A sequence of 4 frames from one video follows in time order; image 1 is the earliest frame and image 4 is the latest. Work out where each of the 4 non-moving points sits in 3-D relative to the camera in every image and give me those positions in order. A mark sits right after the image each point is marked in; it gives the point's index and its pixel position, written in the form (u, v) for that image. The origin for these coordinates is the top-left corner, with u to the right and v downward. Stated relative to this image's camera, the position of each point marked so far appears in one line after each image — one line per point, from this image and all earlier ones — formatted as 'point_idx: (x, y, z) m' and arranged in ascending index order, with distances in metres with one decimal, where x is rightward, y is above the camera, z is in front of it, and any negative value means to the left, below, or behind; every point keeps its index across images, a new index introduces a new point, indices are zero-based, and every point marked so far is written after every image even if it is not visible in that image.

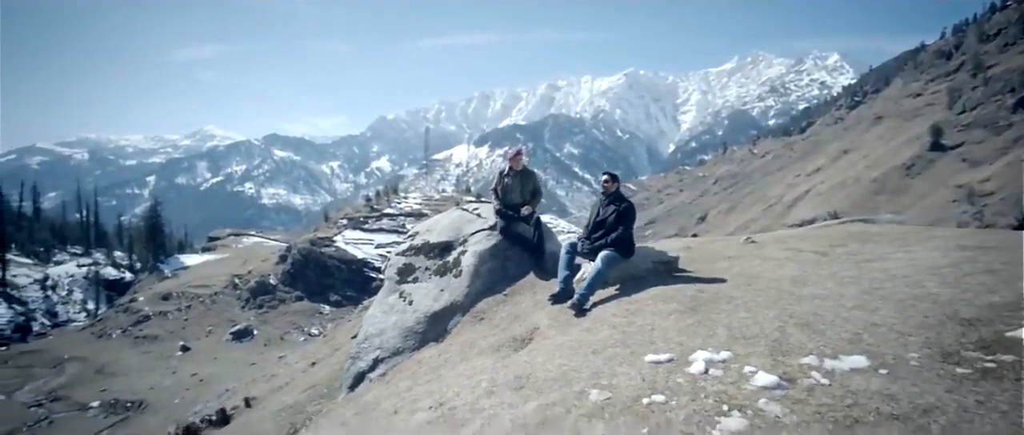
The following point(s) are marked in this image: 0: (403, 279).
0: (-3.3, -1.8, +19.8) m
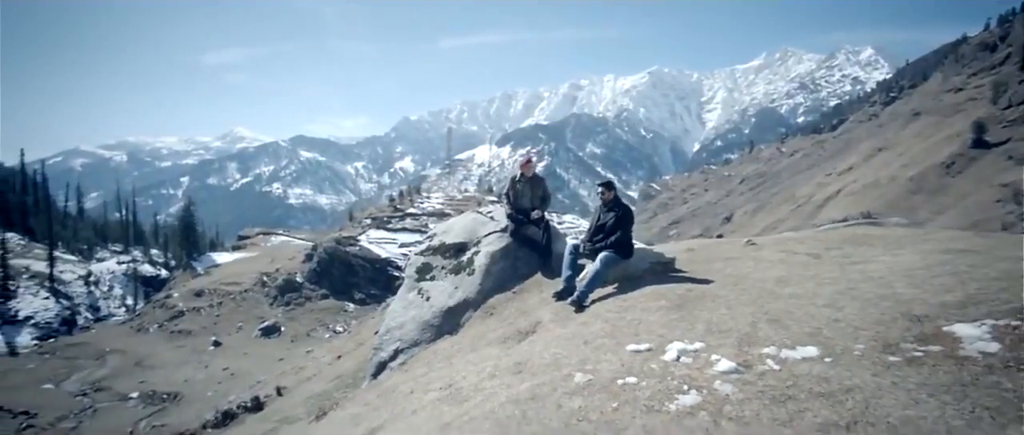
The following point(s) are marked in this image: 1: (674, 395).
0: (-3.0, -2.0, +21.5) m
1: (+2.4, -2.6, +9.4) m
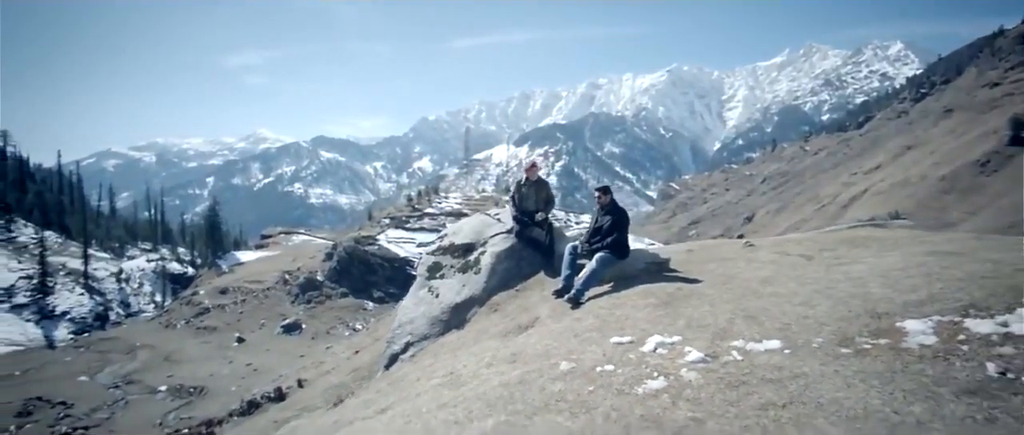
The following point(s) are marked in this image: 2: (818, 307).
0: (-2.8, -2.0, +22.9) m
1: (+2.2, -2.7, +10.7) m
2: (+6.9, -2.0, +14.7) m
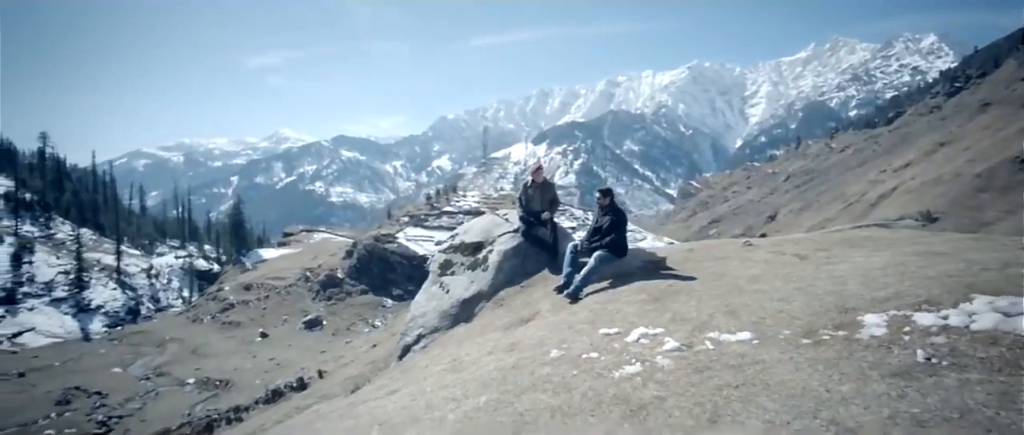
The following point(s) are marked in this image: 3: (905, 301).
0: (-2.6, -2.1, +24.4) m
1: (+2.0, -2.8, +12.0) m
2: (+6.9, -2.1, +15.9) m
3: (+8.3, -1.8, +13.9) m
